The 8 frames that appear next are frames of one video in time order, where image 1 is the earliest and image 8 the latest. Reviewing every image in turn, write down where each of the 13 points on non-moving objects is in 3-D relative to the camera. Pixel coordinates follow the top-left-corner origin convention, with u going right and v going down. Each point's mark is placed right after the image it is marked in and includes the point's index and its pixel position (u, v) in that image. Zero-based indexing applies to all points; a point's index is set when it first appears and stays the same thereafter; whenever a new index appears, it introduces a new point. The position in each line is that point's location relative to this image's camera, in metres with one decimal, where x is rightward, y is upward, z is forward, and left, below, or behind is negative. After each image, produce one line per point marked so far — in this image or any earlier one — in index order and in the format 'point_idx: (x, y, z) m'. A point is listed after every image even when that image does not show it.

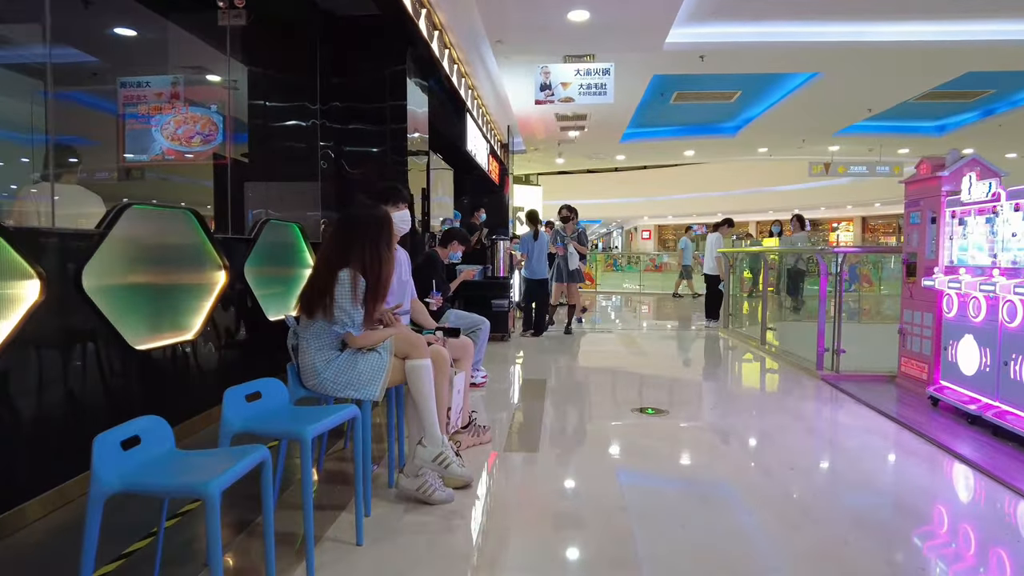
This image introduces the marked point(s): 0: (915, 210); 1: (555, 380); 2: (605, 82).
0: (+2.0, +0.4, +3.3) m
1: (+0.3, -0.6, +4.3) m
2: (+0.6, +1.4, +4.4) m
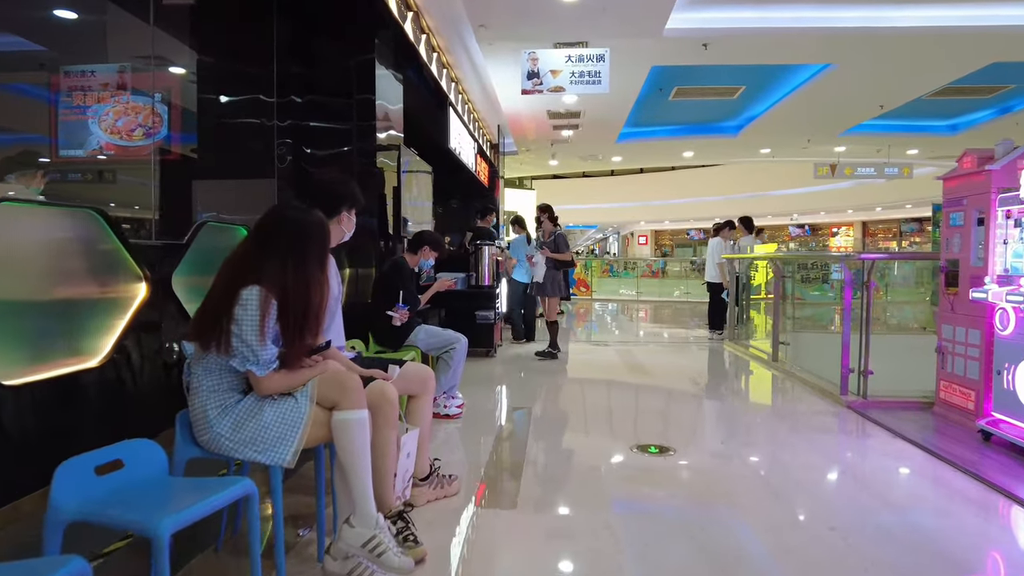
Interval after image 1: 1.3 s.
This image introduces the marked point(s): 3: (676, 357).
0: (+2.0, +0.3, +2.8) m
1: (+0.2, -0.7, +3.8) m
2: (+0.5, +1.4, +4.0) m
3: (+1.4, -0.6, +5.4) m
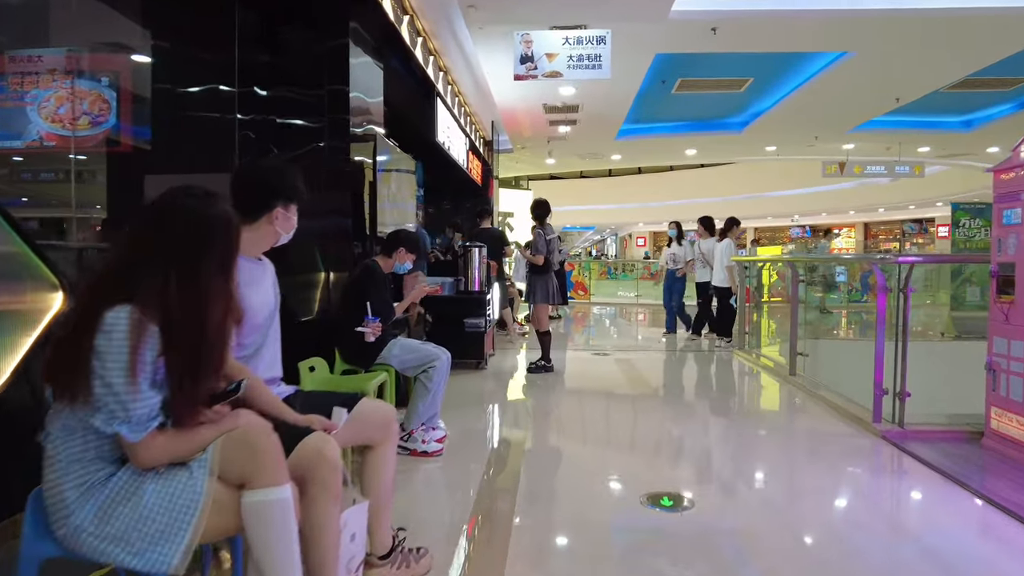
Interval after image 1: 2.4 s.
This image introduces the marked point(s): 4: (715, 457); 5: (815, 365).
0: (+1.9, +0.3, +2.5) m
1: (+0.1, -0.7, +3.5) m
2: (+0.5, +1.3, +3.6) m
3: (+1.4, -0.6, +5.1) m
4: (+0.9, -0.8, +2.9) m
5: (+2.1, -0.5, +4.4) m
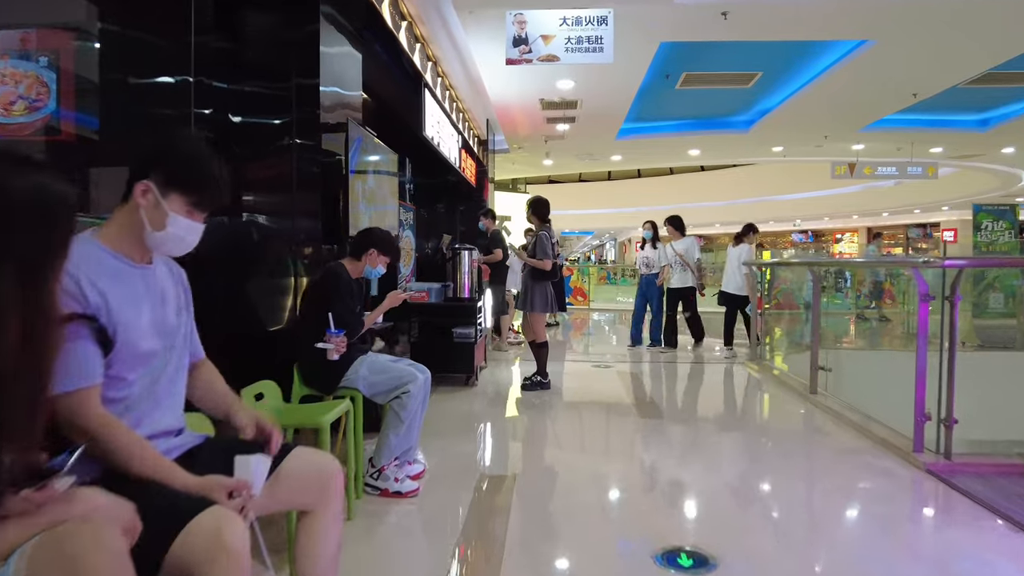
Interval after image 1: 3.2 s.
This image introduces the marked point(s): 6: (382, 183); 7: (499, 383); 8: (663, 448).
0: (+1.9, +0.3, +2.1) m
1: (+0.1, -0.7, +3.1) m
2: (+0.5, +1.3, +3.3) m
3: (+1.3, -0.7, +4.7) m
4: (+0.9, -0.8, +2.5) m
5: (+2.1, -0.6, +4.1) m
6: (-0.7, +0.6, +3.7) m
7: (-0.1, -0.6, +4.1) m
8: (+0.7, -0.8, +3.0) m
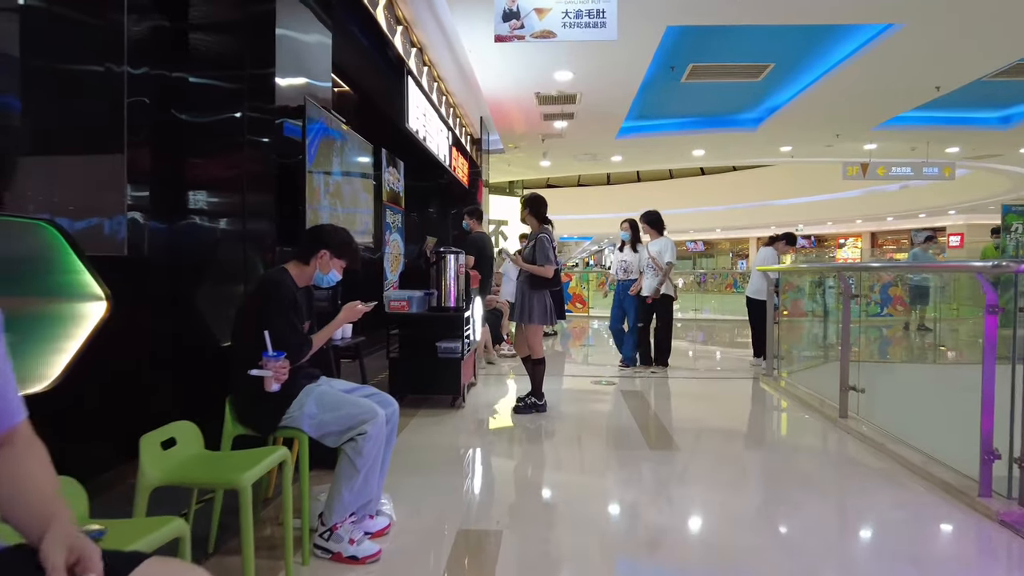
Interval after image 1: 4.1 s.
0: (+1.8, +0.3, +1.7) m
1: (+0.1, -0.8, +2.7) m
2: (+0.4, +1.3, +2.9) m
3: (+1.3, -0.7, +4.3) m
4: (+0.8, -0.8, +2.1) m
5: (+2.0, -0.6, +3.7) m
6: (-0.8, +0.6, +3.3) m
7: (-0.1, -0.6, +3.6) m
8: (+0.7, -0.8, +2.6) m
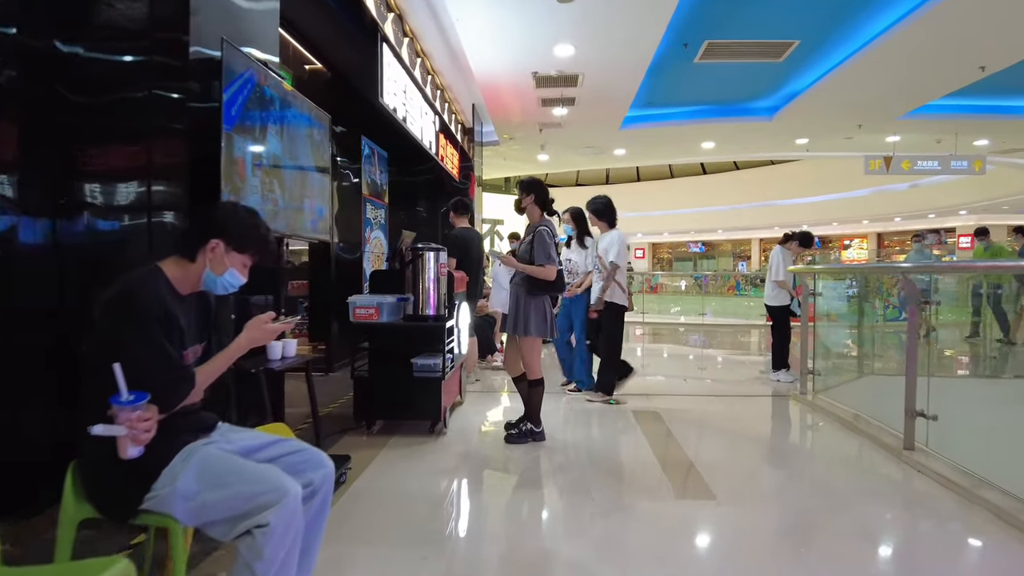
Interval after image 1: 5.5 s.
0: (+1.8, +0.2, +1.2) m
1: (0.0, -0.8, +2.1) m
2: (+0.4, +1.2, +2.3) m
3: (+1.2, -0.7, +3.7) m
4: (+0.8, -0.8, +1.5) m
5: (+2.0, -0.7, +3.1) m
6: (-0.8, +0.5, +2.7) m
7: (-0.2, -0.7, +3.1) m
8: (+0.6, -0.8, +2.0) m
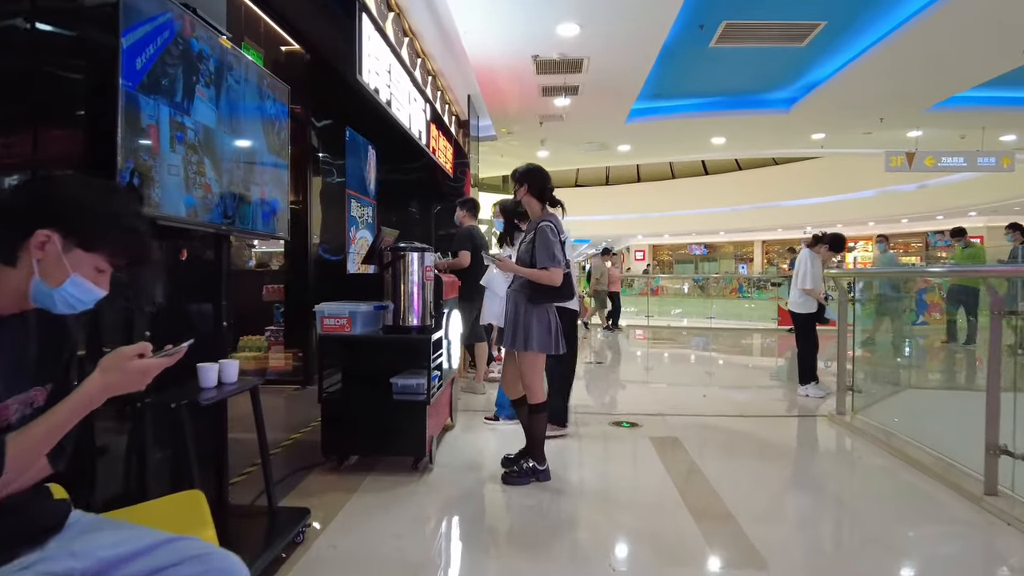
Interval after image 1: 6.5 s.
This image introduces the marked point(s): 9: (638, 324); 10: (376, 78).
0: (+1.8, +0.2, +0.7) m
1: (0.0, -0.8, +1.7) m
2: (+0.4, +1.2, +1.9) m
3: (+1.2, -0.8, +3.3) m
4: (+0.8, -0.9, +1.1) m
5: (+2.0, -0.7, +2.7) m
6: (-0.8, +0.5, +2.3) m
7: (-0.2, -0.7, +2.6) m
8: (+0.6, -0.8, +1.6) m
9: (+2.0, -0.6, +10.2) m
10: (-0.7, +1.1, +3.3) m
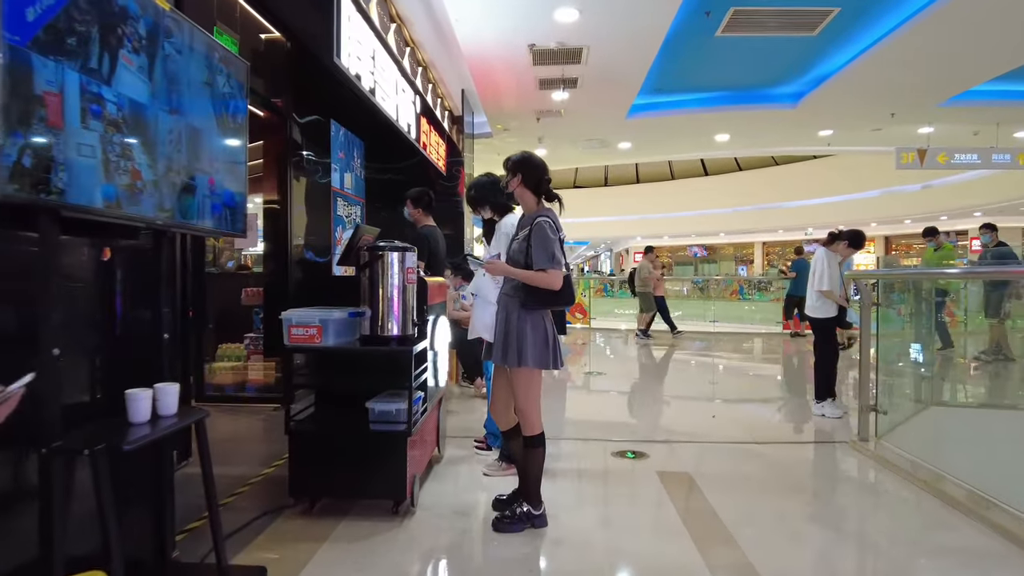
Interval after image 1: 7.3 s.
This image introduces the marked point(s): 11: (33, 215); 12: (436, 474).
0: (+1.8, +0.2, +0.5) m
1: (0.0, -0.8, +1.4) m
2: (+0.4, +1.2, +1.7) m
3: (+1.2, -0.8, +3.0) m
4: (+0.8, -0.9, +0.9) m
5: (+2.0, -0.7, +2.4) m
6: (-0.8, +0.5, +2.0) m
7: (-0.2, -0.7, +2.4) m
8: (+0.6, -0.9, +1.4) m
9: (+2.0, -0.6, +9.9) m
10: (-0.7, +1.0, +3.0) m
11: (-0.9, +0.2, +1.3) m
12: (-0.3, -0.7, +2.6) m
